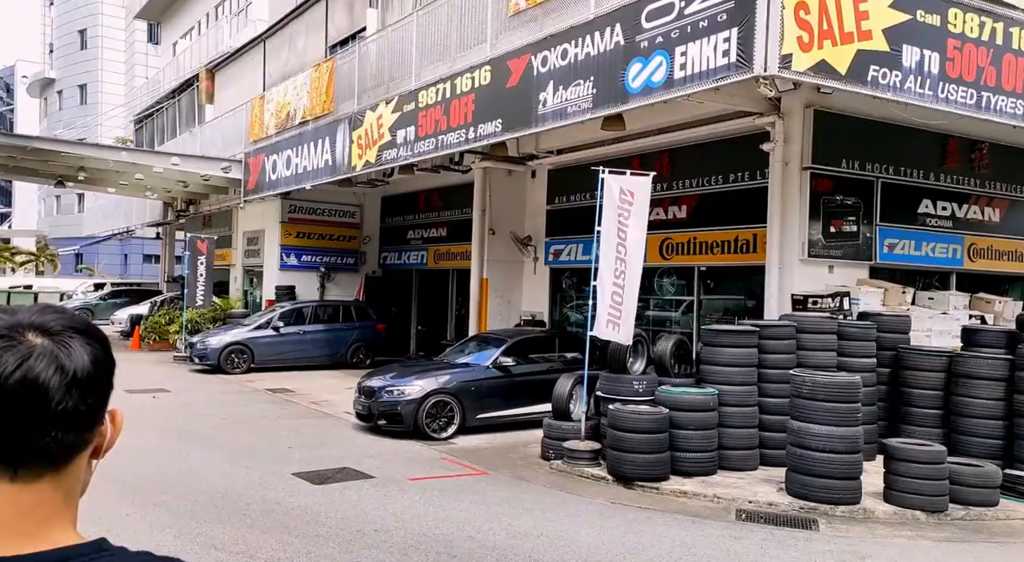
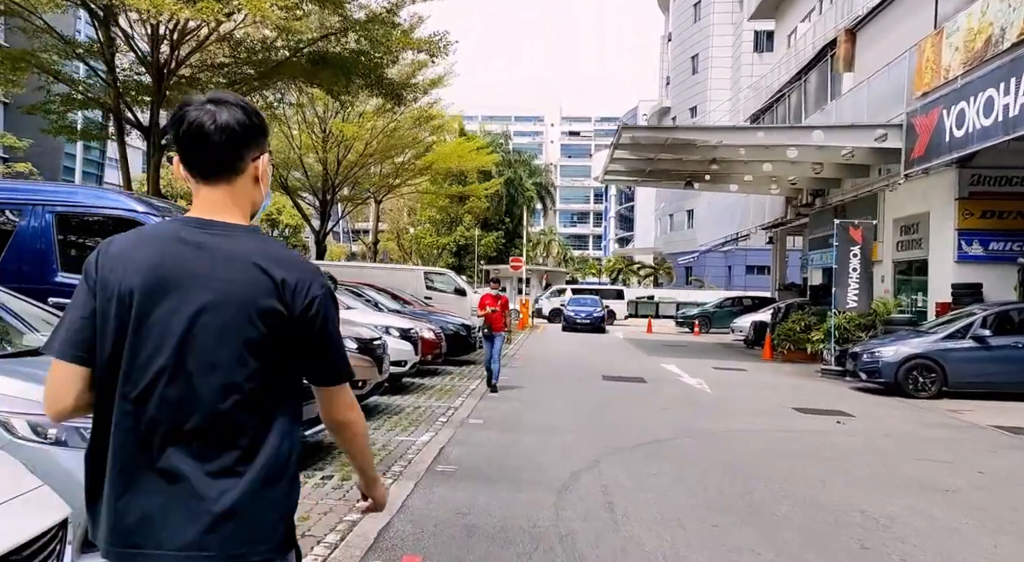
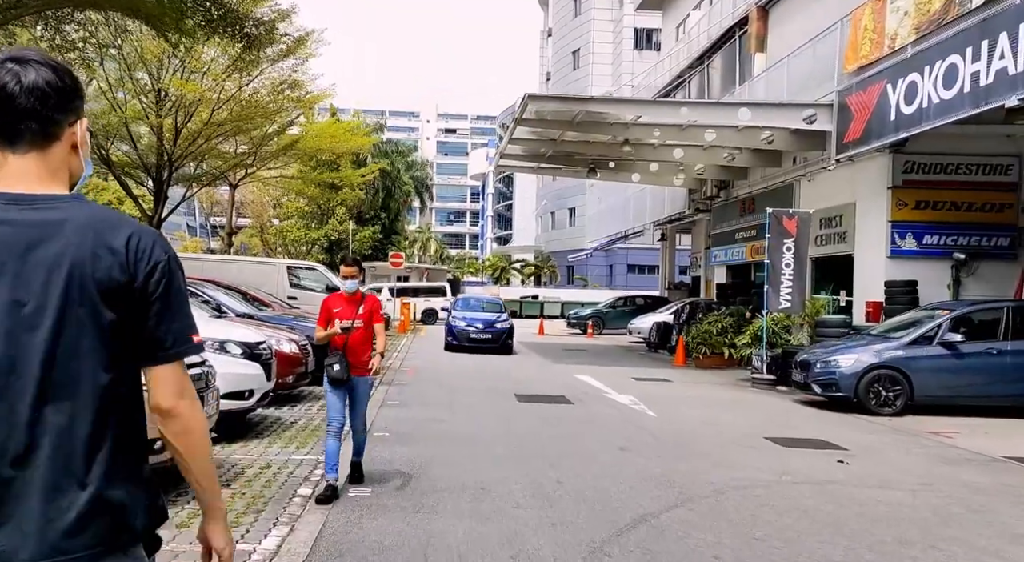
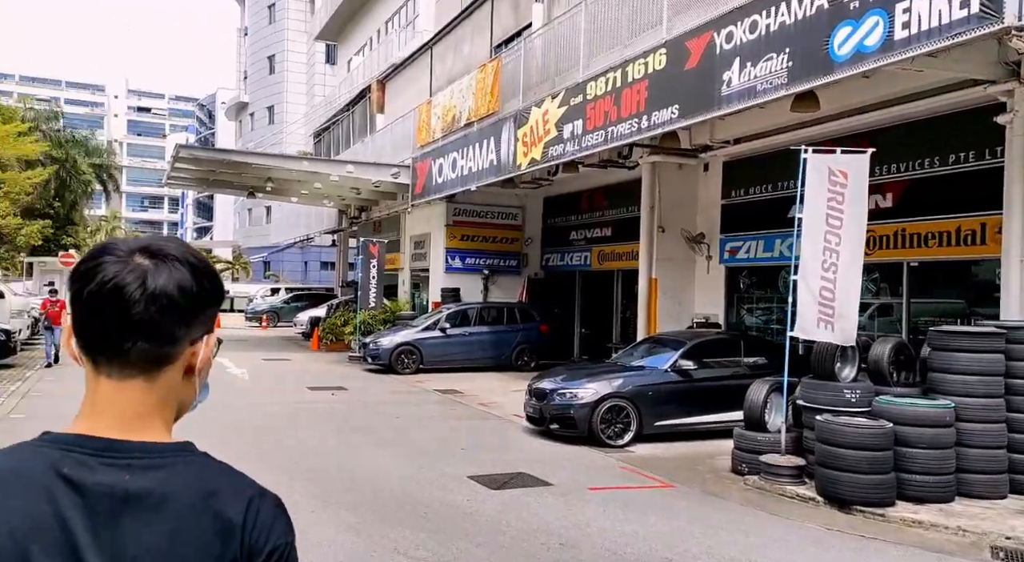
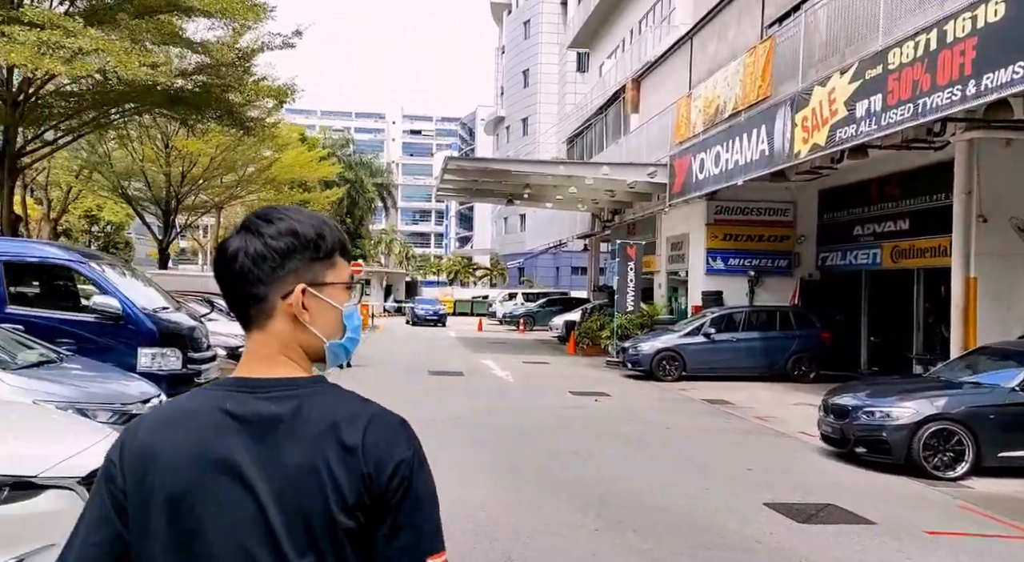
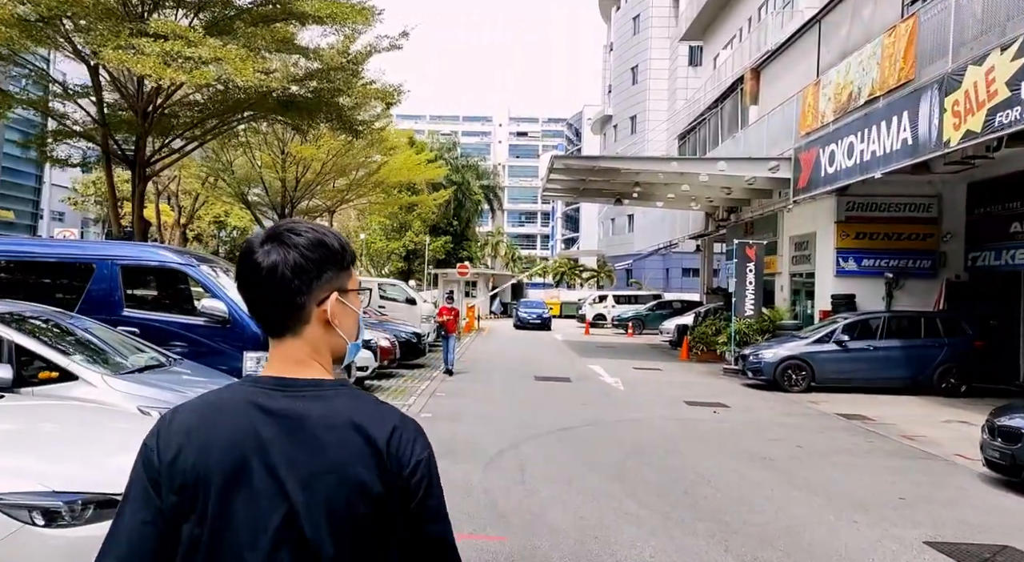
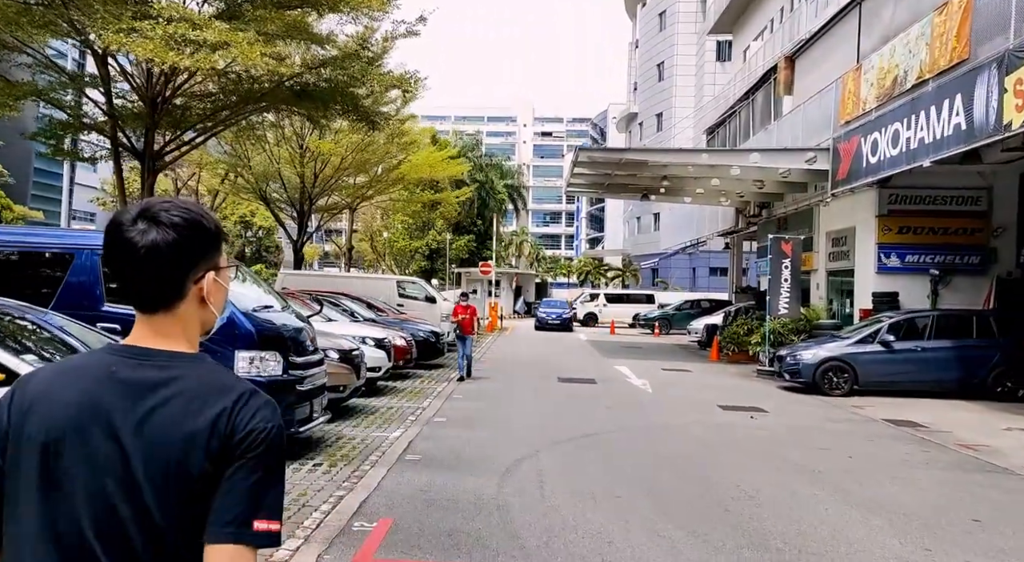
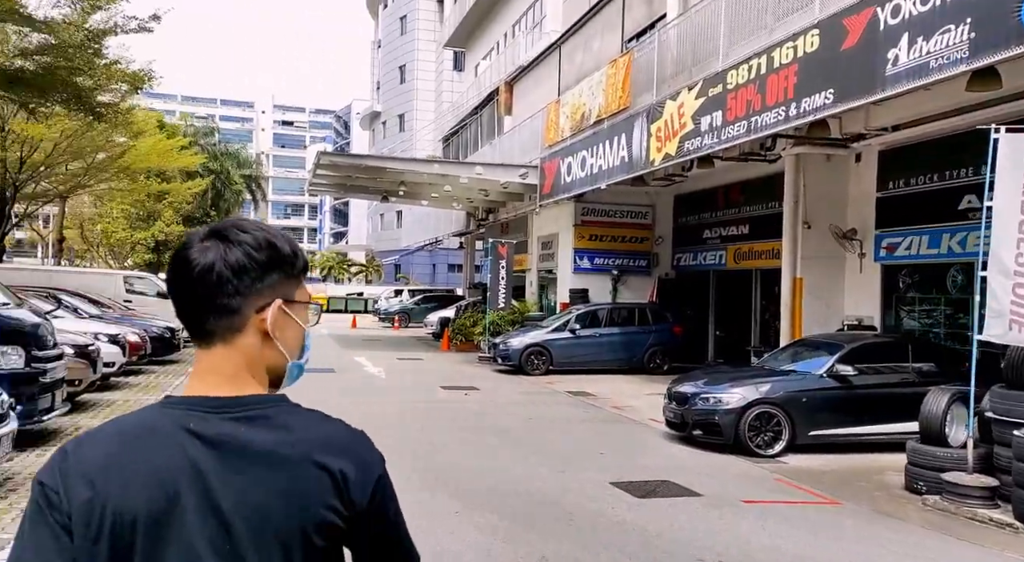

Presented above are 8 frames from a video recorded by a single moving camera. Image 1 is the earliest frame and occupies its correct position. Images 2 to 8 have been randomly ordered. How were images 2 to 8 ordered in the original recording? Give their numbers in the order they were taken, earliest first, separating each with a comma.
4, 8, 5, 6, 7, 2, 3
